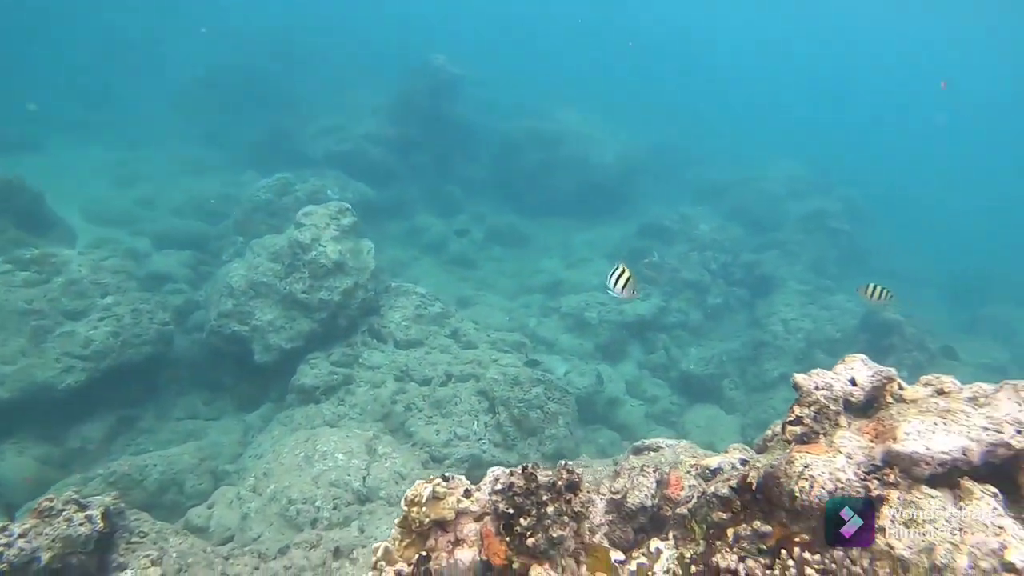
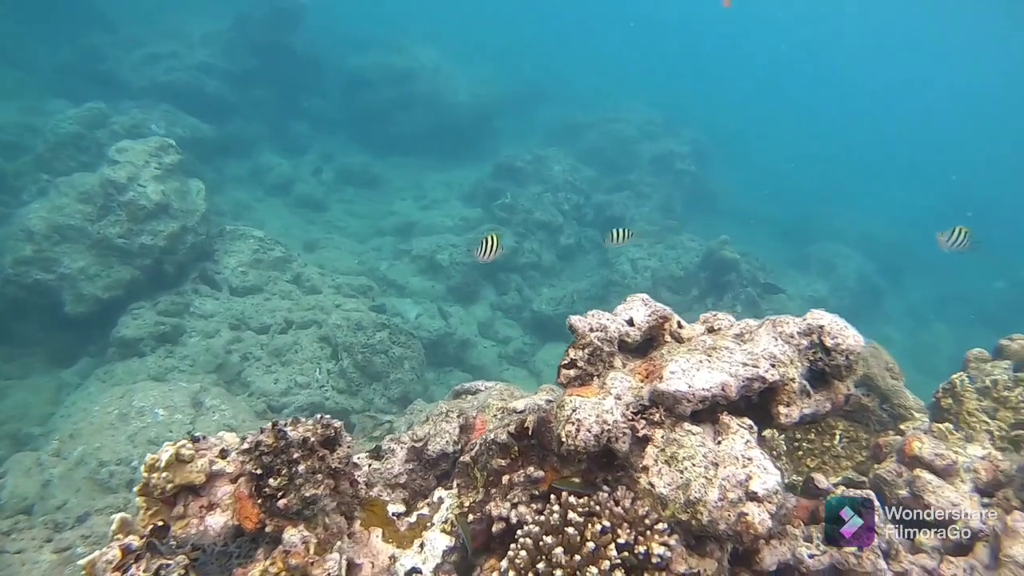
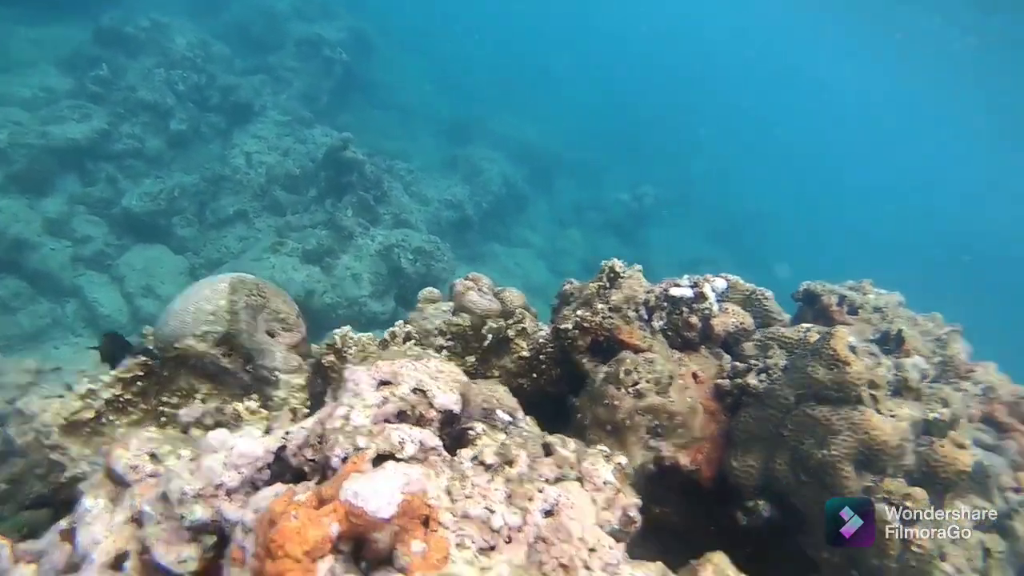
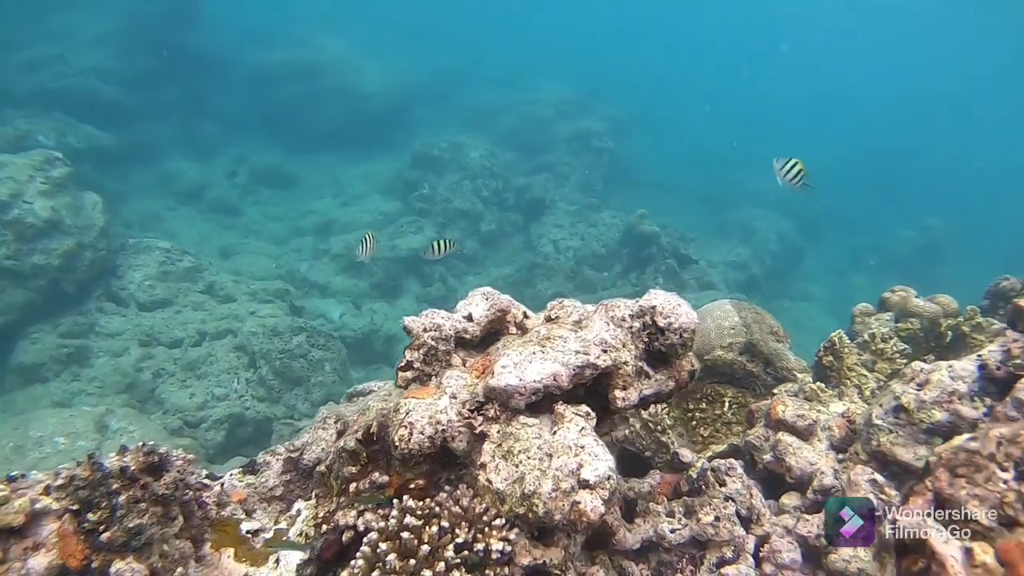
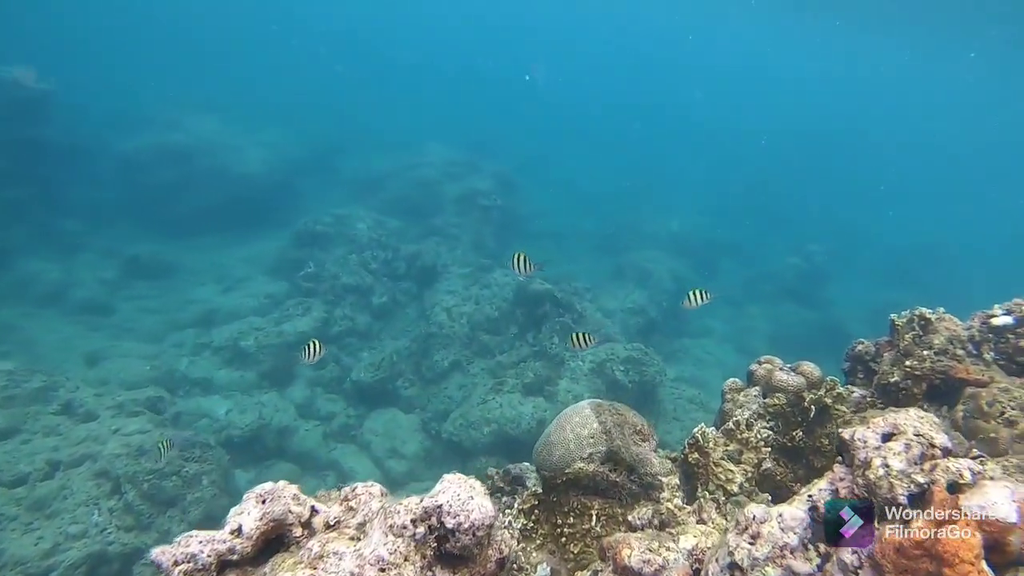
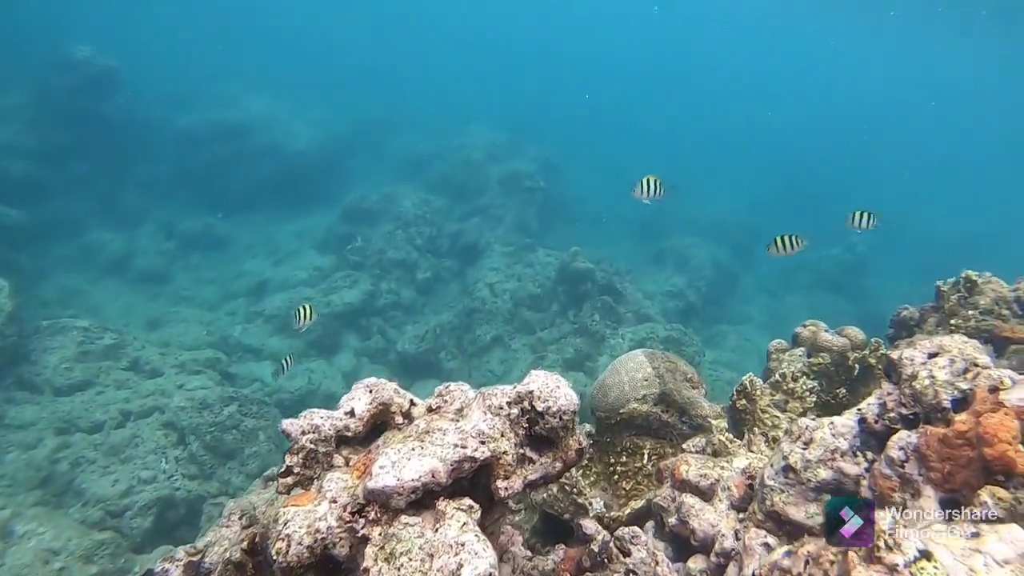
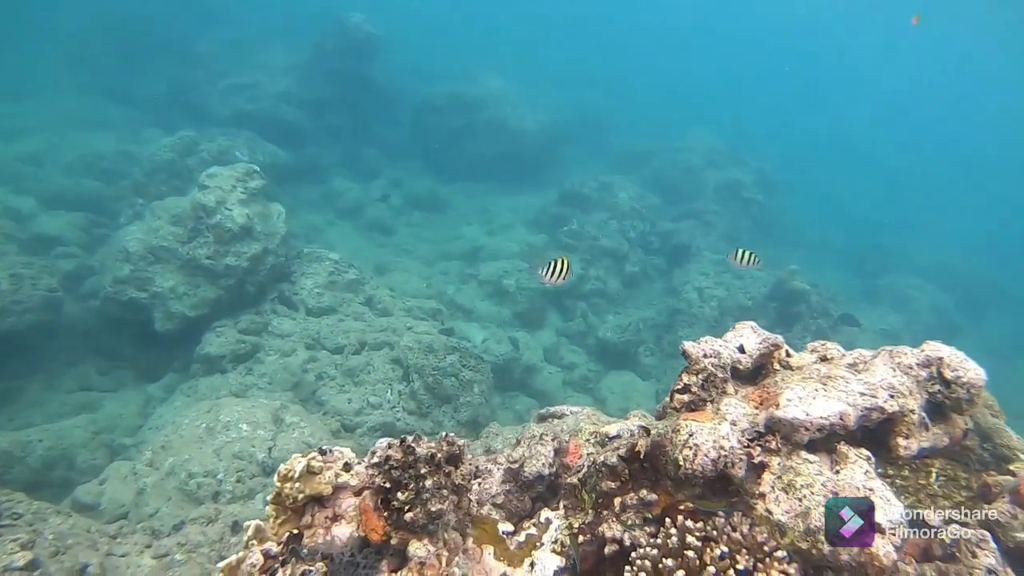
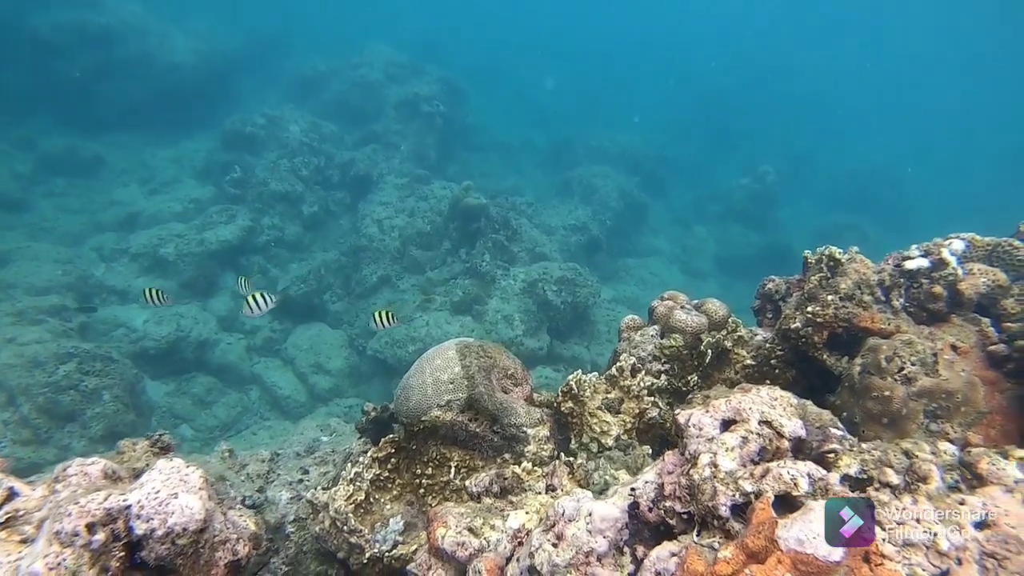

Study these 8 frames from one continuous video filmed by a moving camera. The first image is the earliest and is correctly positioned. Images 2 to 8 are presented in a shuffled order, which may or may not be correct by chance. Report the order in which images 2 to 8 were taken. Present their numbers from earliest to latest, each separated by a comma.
7, 2, 4, 6, 5, 8, 3
